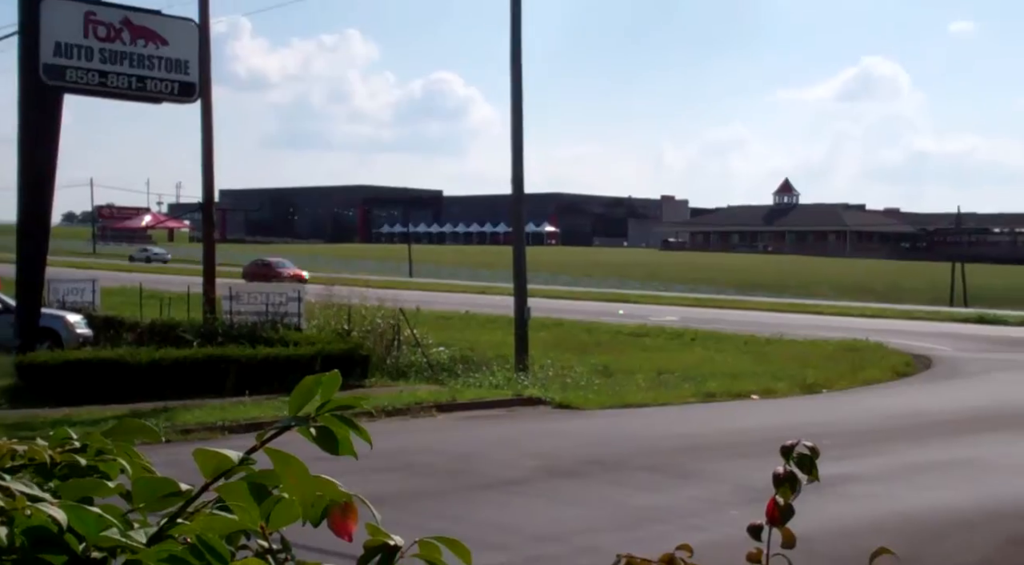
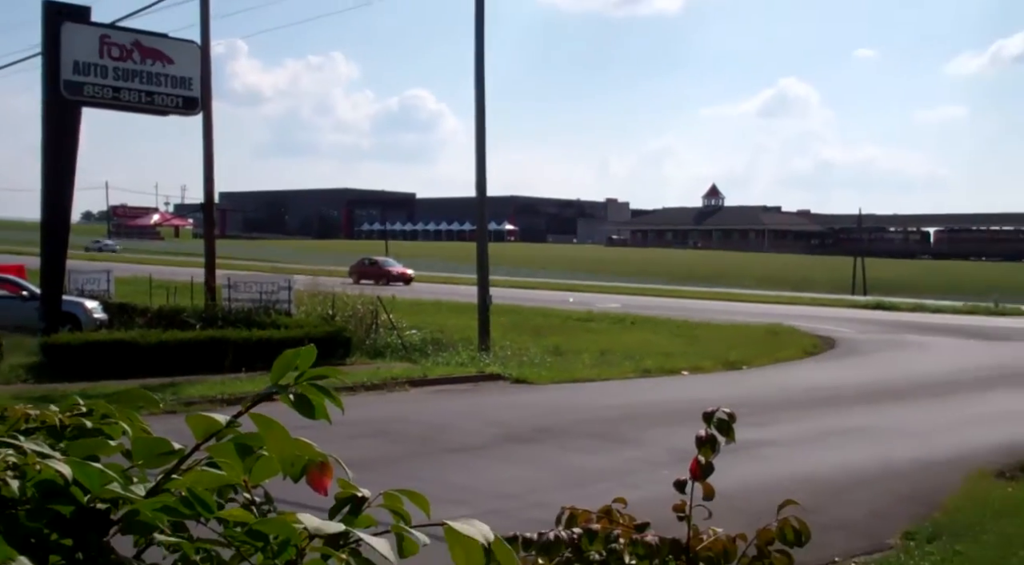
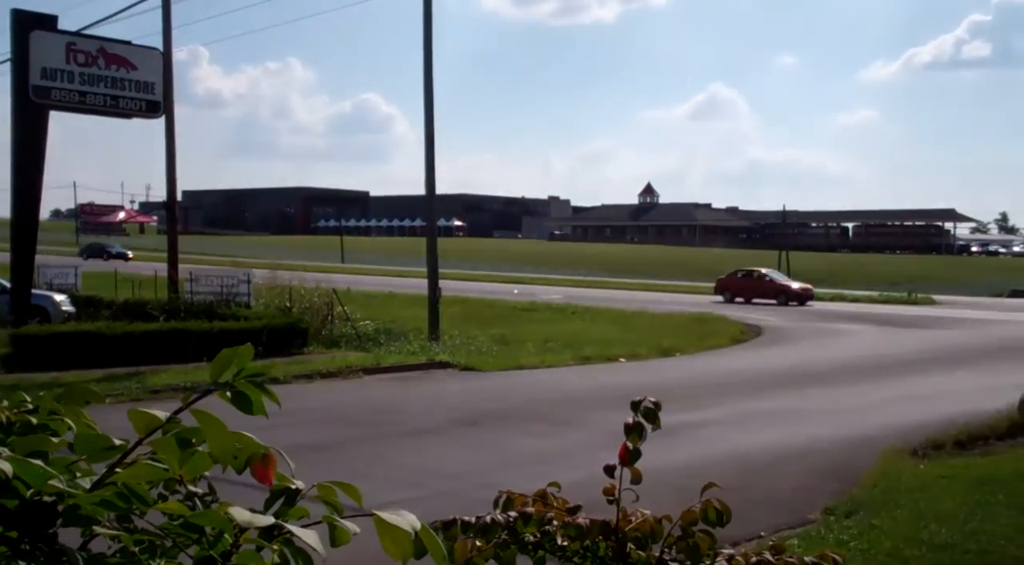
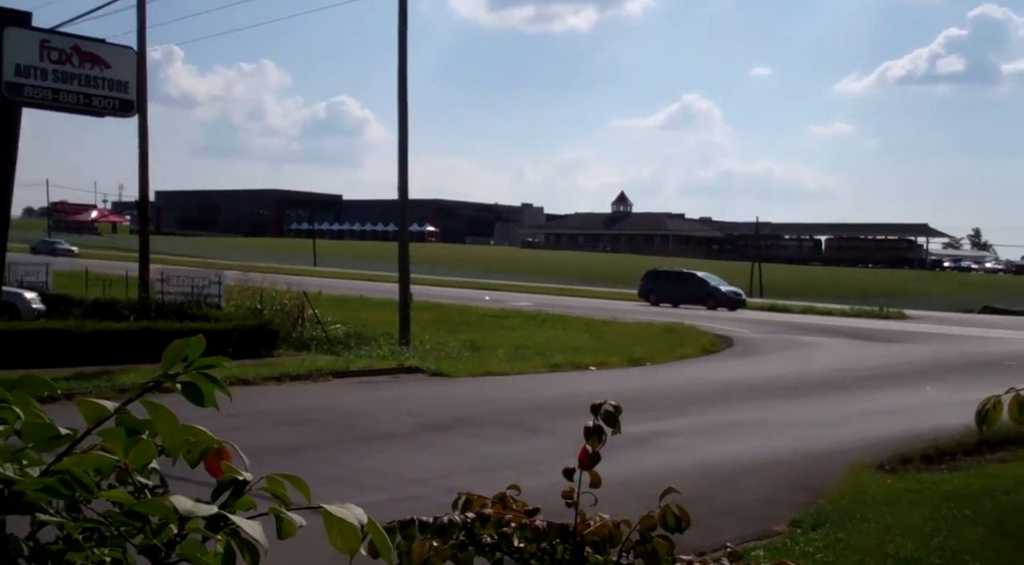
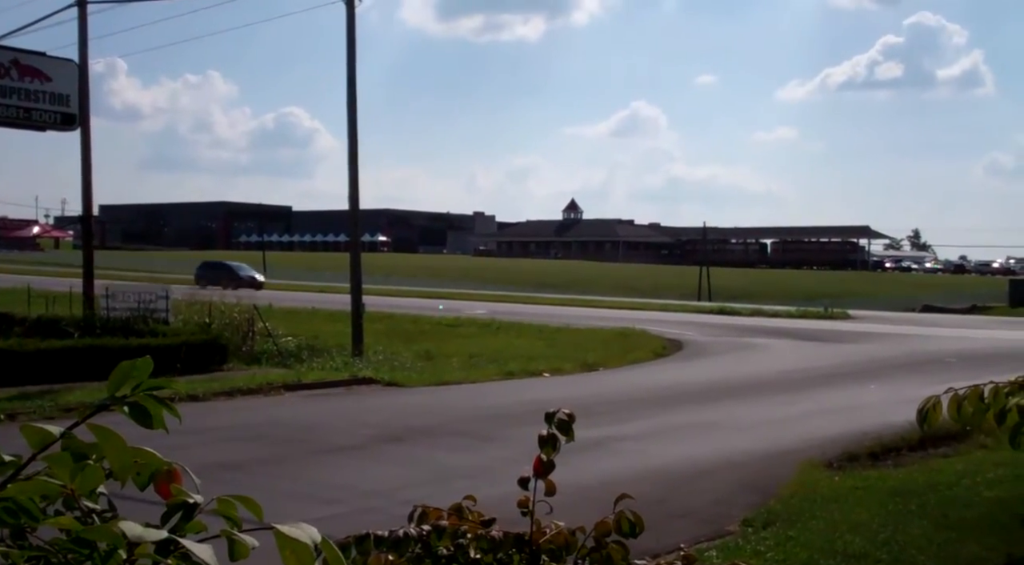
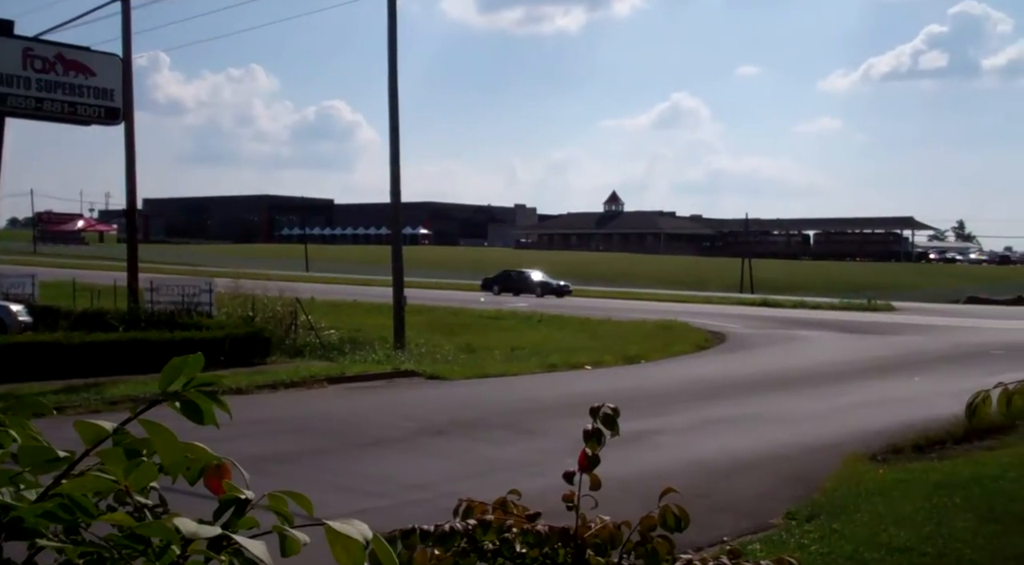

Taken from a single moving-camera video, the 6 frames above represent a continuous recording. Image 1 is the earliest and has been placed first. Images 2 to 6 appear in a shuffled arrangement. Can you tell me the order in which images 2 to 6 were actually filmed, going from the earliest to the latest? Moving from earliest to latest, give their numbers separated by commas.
2, 3, 6, 5, 4
